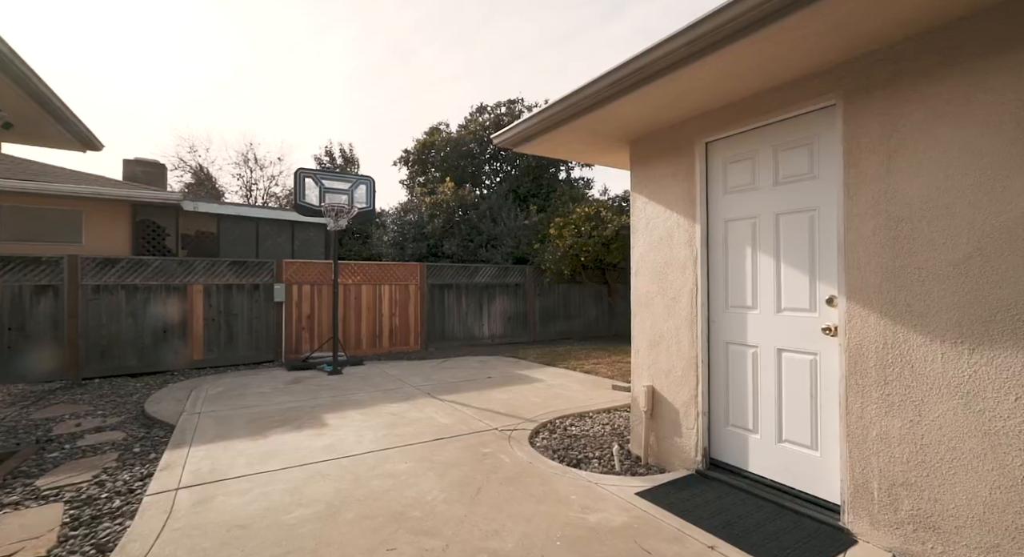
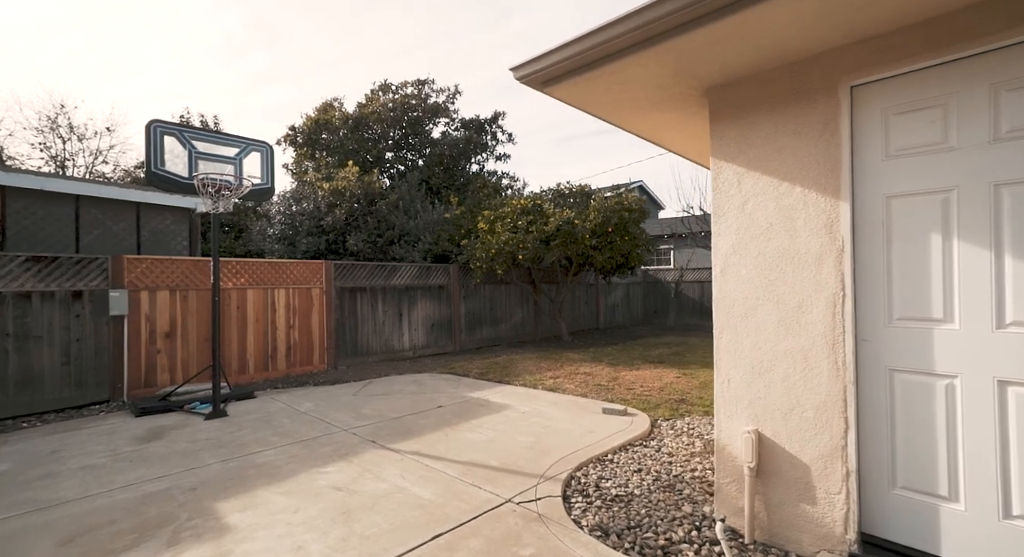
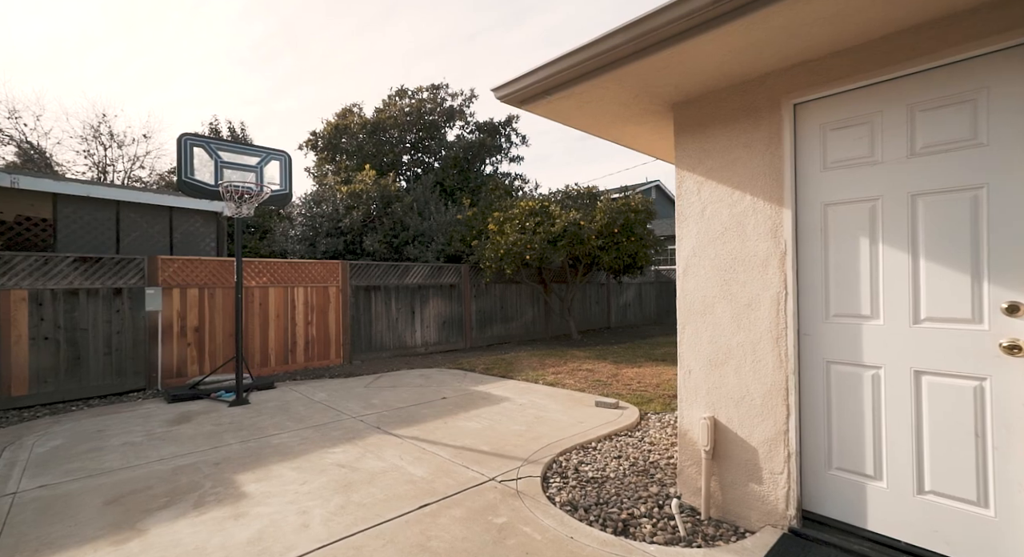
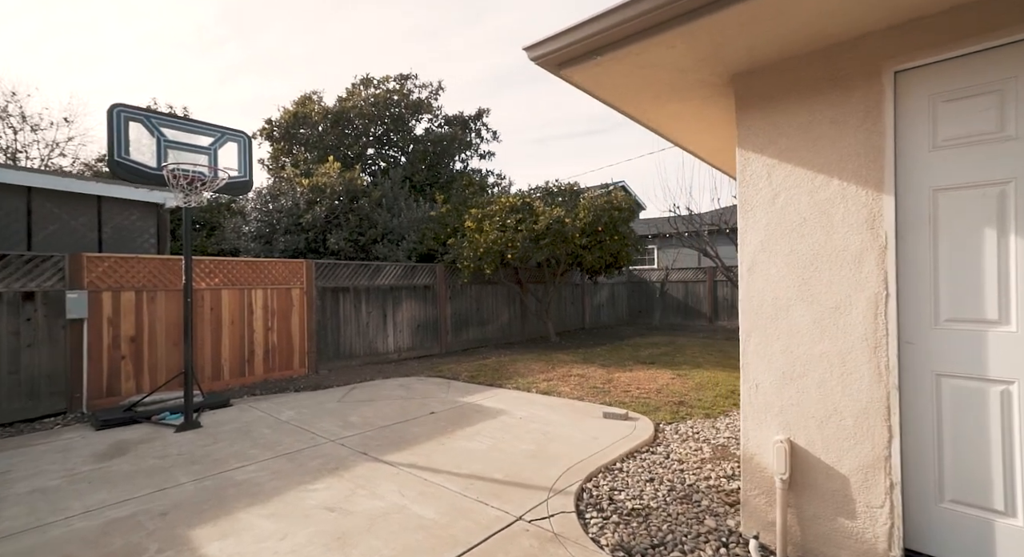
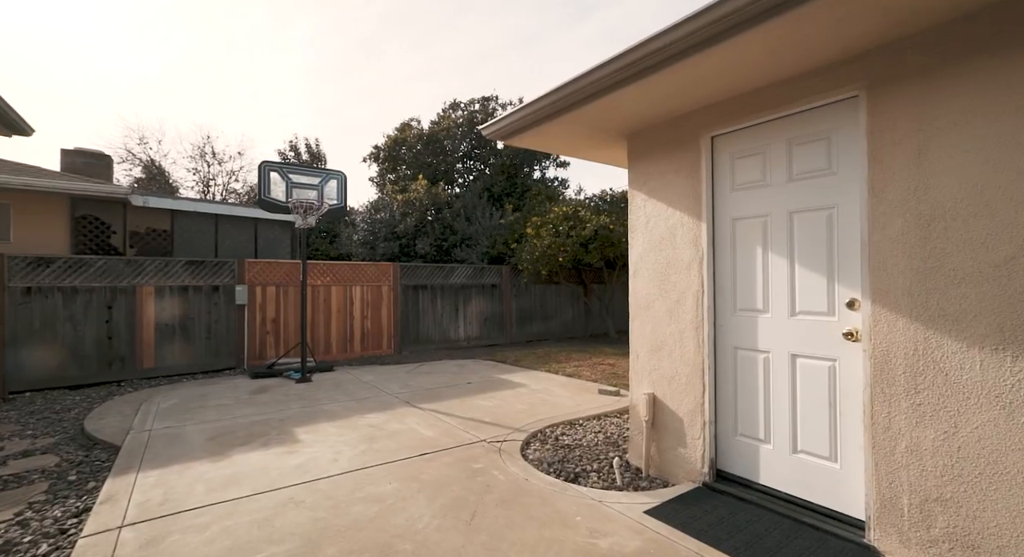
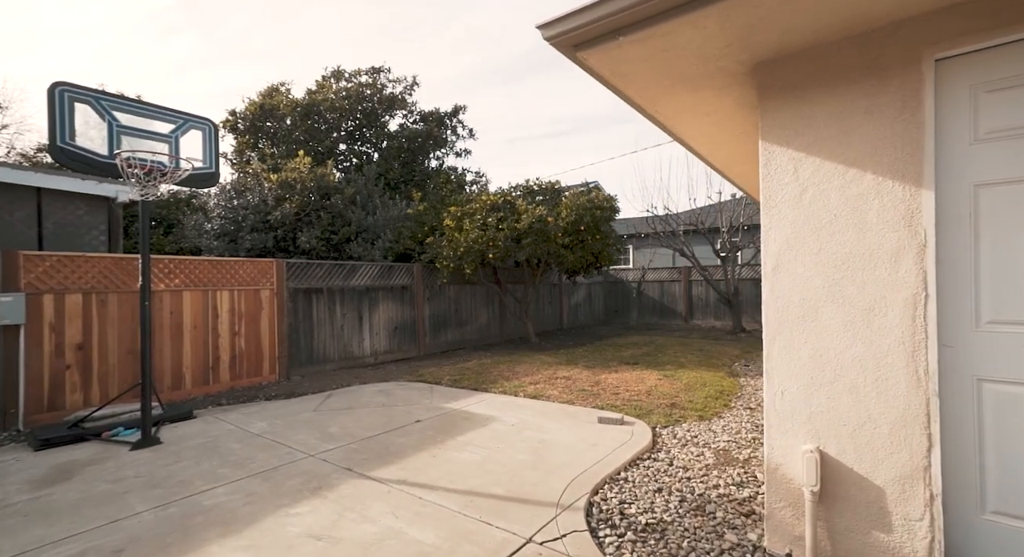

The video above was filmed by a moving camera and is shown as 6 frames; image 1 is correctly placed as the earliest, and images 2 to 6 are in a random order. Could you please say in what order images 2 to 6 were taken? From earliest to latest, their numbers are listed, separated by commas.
5, 3, 2, 4, 6
